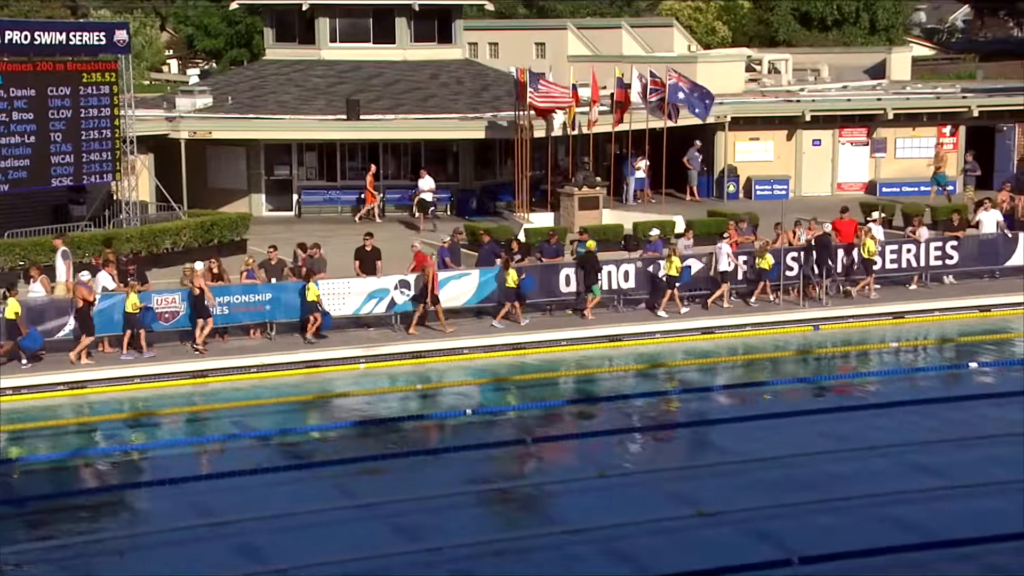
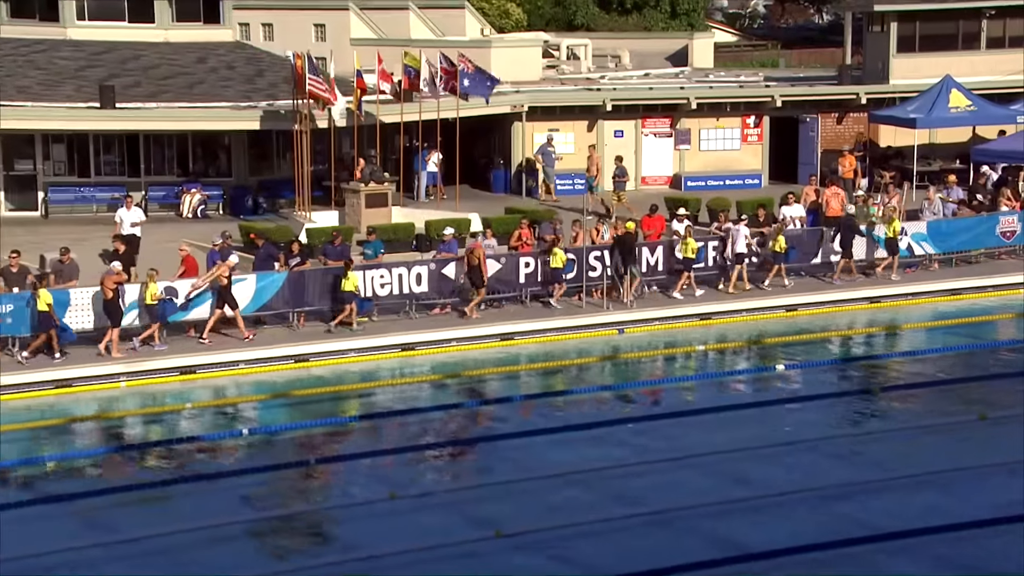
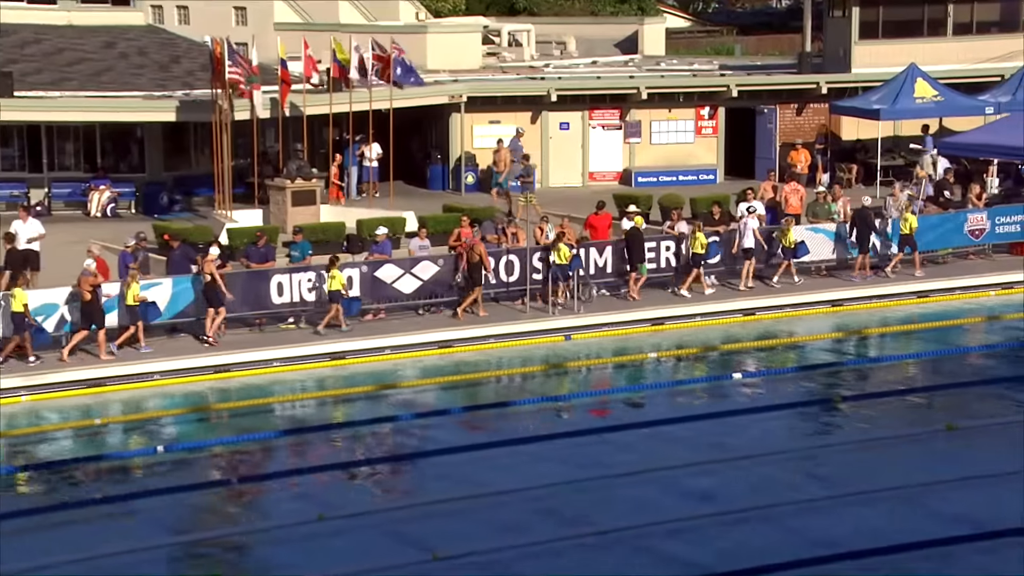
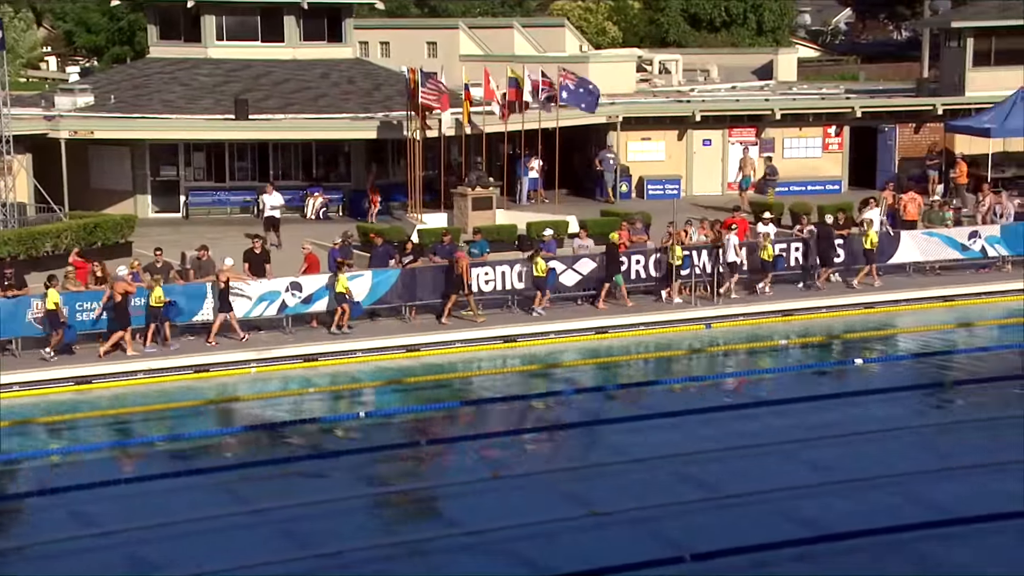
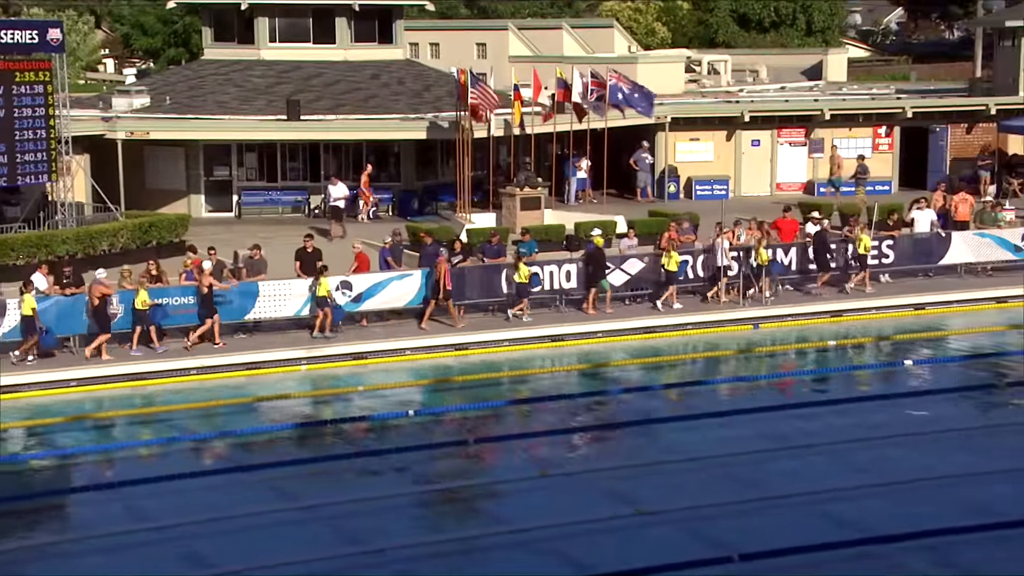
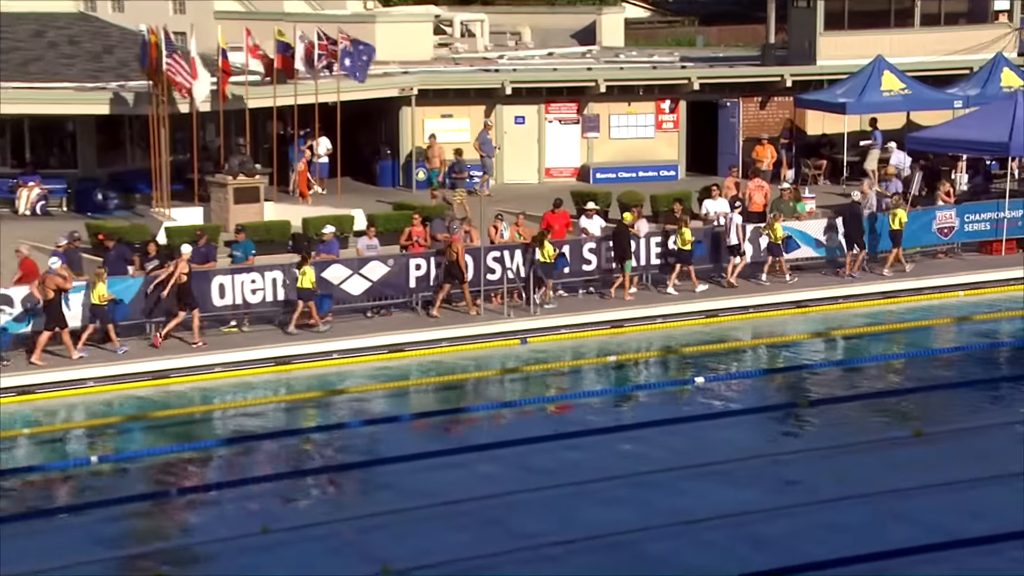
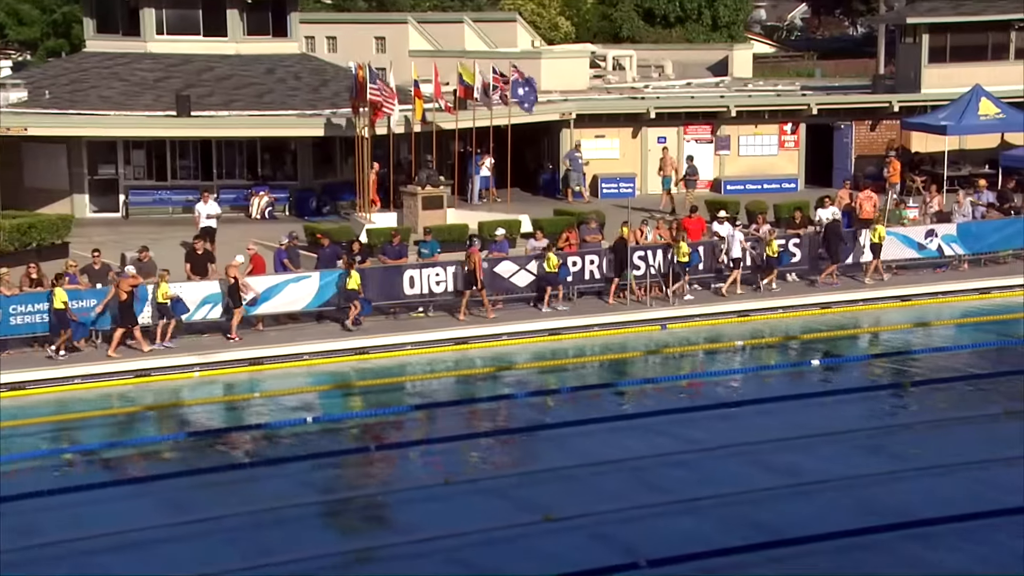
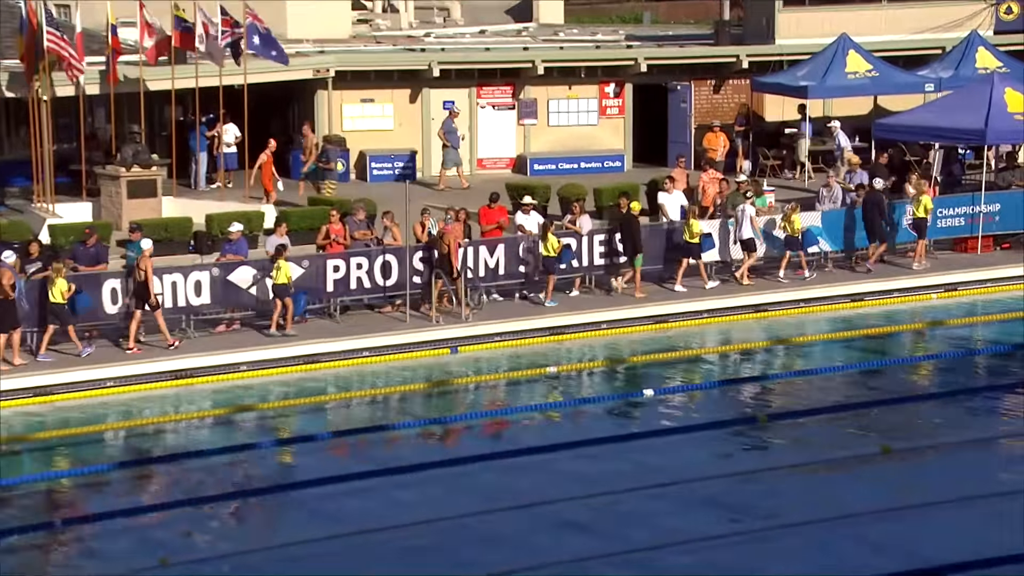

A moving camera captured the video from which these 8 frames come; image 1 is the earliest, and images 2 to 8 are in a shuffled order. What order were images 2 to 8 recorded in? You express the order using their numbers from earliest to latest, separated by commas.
5, 4, 7, 2, 3, 6, 8
